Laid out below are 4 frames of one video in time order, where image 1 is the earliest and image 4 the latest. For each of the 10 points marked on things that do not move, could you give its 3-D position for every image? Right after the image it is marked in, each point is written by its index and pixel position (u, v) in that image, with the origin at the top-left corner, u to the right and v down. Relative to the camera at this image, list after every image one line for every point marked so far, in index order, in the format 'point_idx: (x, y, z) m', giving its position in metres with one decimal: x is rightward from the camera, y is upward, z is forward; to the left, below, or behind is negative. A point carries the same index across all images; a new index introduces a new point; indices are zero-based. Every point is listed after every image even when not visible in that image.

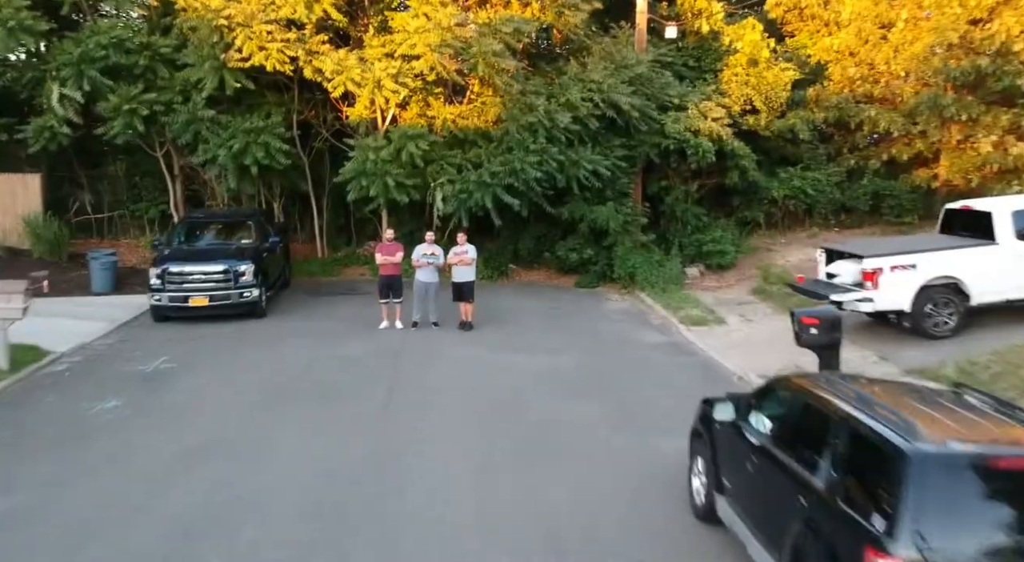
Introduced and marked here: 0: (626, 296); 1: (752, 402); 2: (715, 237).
0: (+2.3, -0.3, +14.4) m
1: (+1.7, -0.9, +5.3) m
2: (+4.4, +0.9, +15.6) m
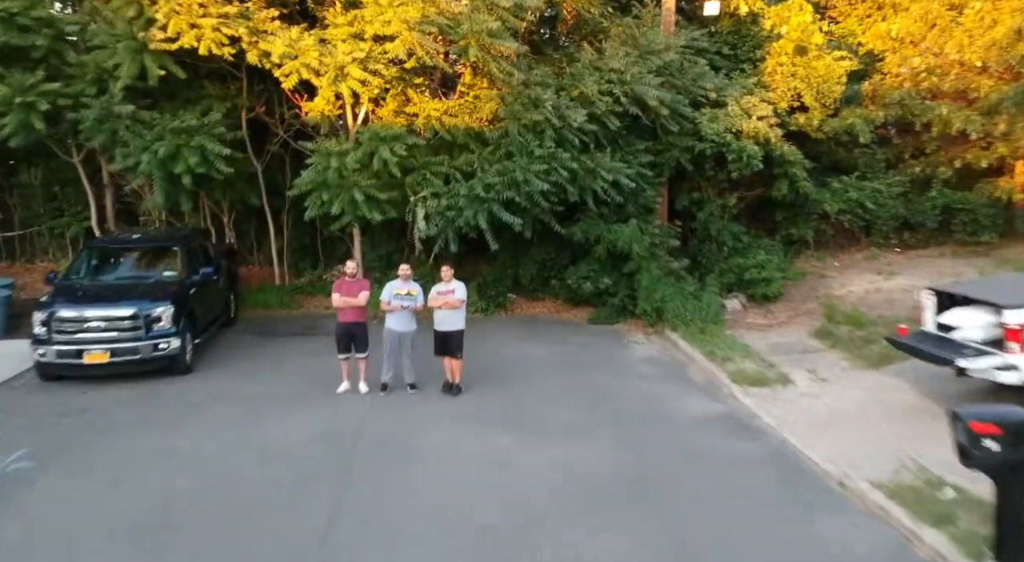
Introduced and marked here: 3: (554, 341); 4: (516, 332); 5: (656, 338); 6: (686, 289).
0: (+2.3, -0.9, +11.5) m
1: (+1.8, -1.5, +2.4) m
2: (+4.4, +0.3, +12.8) m
3: (+0.7, -1.0, +11.4) m
4: (+0.1, -0.9, +11.8) m
5: (+2.3, -0.9, +11.5) m
6: (+2.9, -0.1, +12.0) m
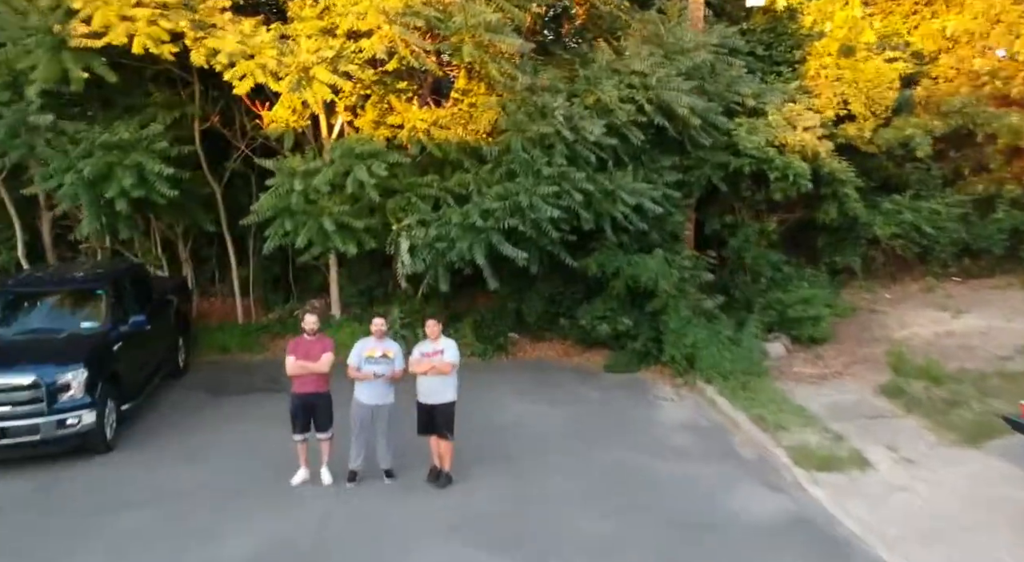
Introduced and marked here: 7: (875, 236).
0: (+2.3, -1.5, +9.6) m
1: (+1.8, -2.0, +0.5) m
2: (+4.5, -0.3, +10.9) m
3: (+0.7, -1.5, +9.5) m
4: (+0.1, -1.4, +9.9) m
5: (+2.4, -1.5, +9.6) m
6: (+3.0, -0.7, +10.1) m
7: (+6.2, +0.8, +12.2) m
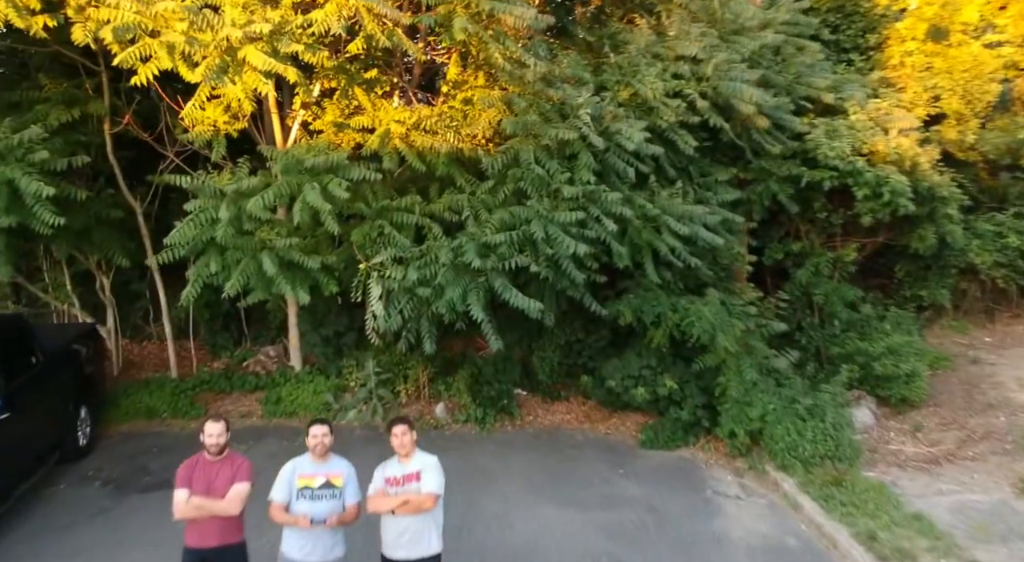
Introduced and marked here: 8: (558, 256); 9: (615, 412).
0: (+2.4, -2.1, +7.2) m
1: (+1.9, -2.5, -1.9) m
2: (+4.6, -0.8, +8.5) m
3: (+0.8, -2.1, +7.0) m
4: (+0.2, -2.0, +7.5) m
5: (+2.5, -2.1, +7.2) m
6: (+3.1, -1.3, +7.7) m
7: (+6.3, +0.2, +9.7) m
8: (+0.4, +0.2, +6.6) m
9: (+1.3, -1.6, +8.9) m
